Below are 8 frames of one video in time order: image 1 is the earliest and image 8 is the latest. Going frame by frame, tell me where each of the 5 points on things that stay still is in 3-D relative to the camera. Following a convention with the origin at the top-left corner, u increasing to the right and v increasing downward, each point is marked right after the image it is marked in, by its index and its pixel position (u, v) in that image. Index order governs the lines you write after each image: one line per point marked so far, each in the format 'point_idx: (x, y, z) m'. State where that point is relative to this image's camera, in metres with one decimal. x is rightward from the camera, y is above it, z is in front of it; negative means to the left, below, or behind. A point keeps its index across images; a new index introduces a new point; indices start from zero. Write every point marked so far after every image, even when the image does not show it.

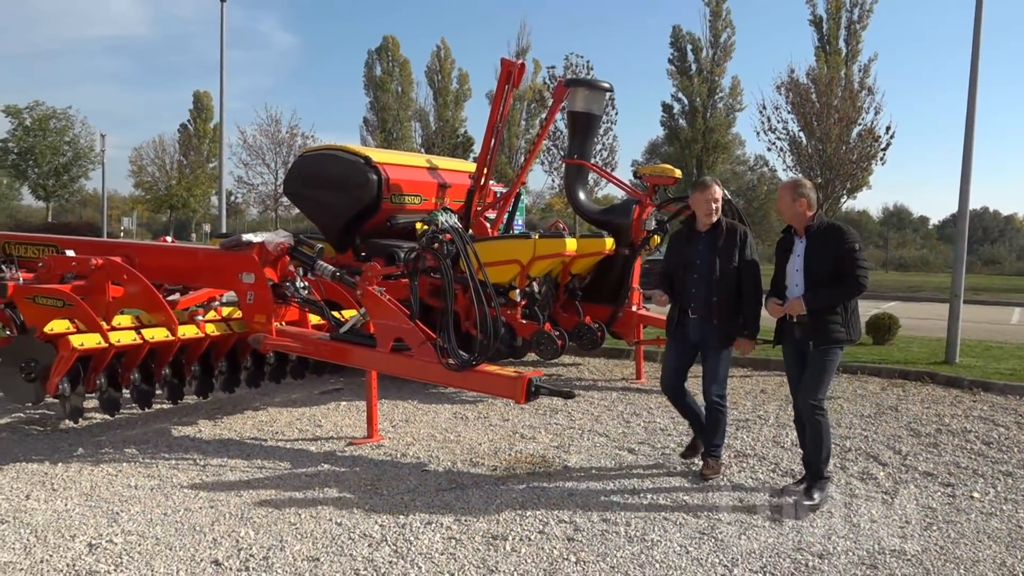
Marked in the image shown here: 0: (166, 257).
0: (-3.2, +0.3, +6.3) m
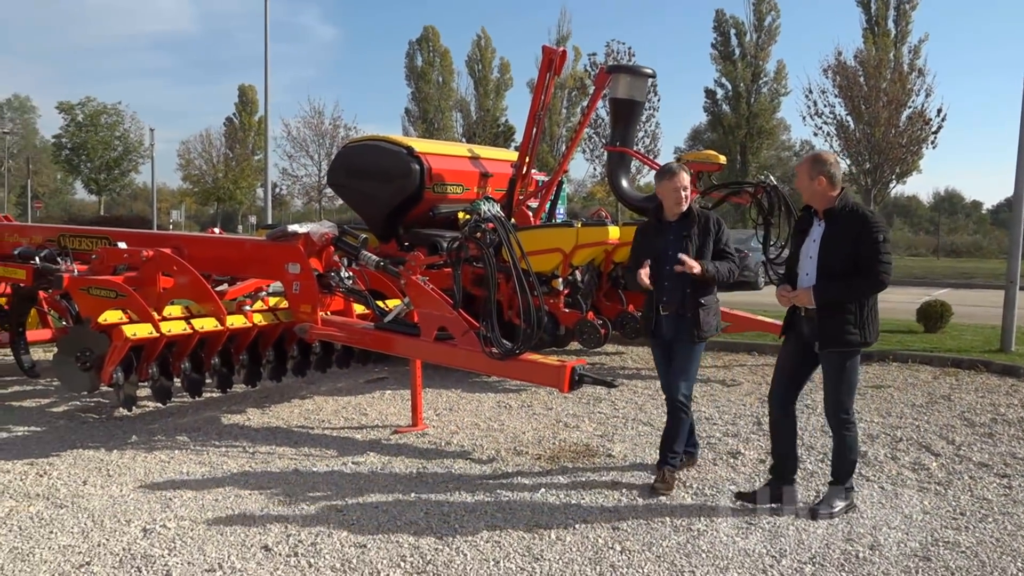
0: (-2.8, +0.4, +6.4) m
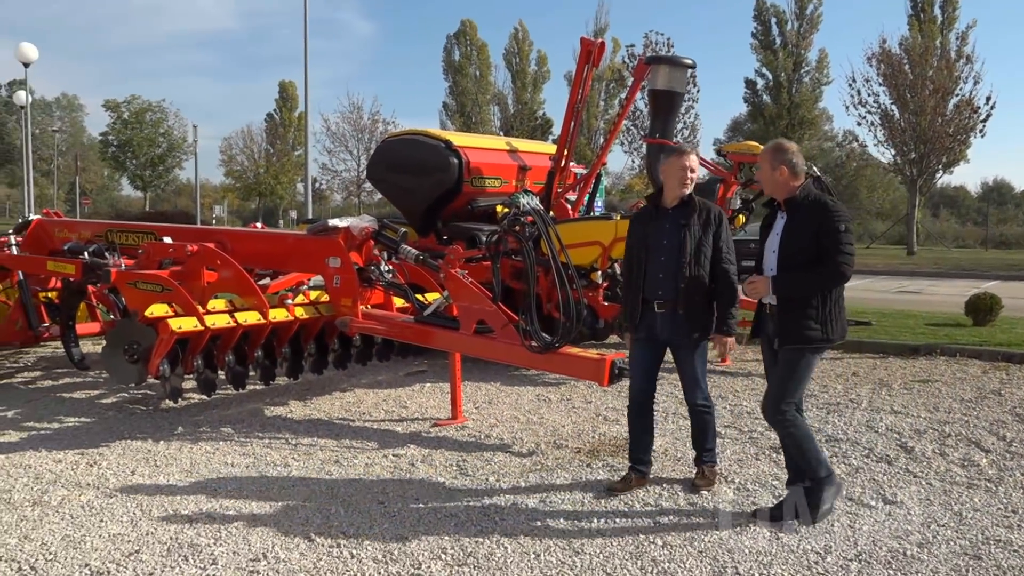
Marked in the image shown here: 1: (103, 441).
0: (-2.4, +0.4, +6.5) m
1: (-3.6, -1.3, +6.0) m
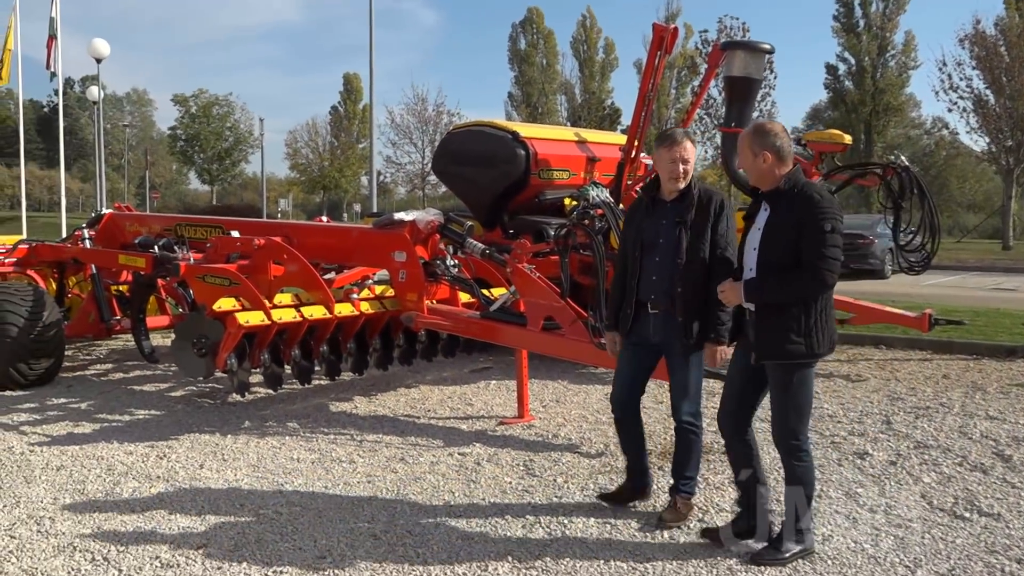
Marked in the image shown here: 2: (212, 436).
0: (-1.8, +0.5, +6.4) m
1: (-3.0, -1.3, +6.1) m
2: (-2.6, -1.3, +6.1) m
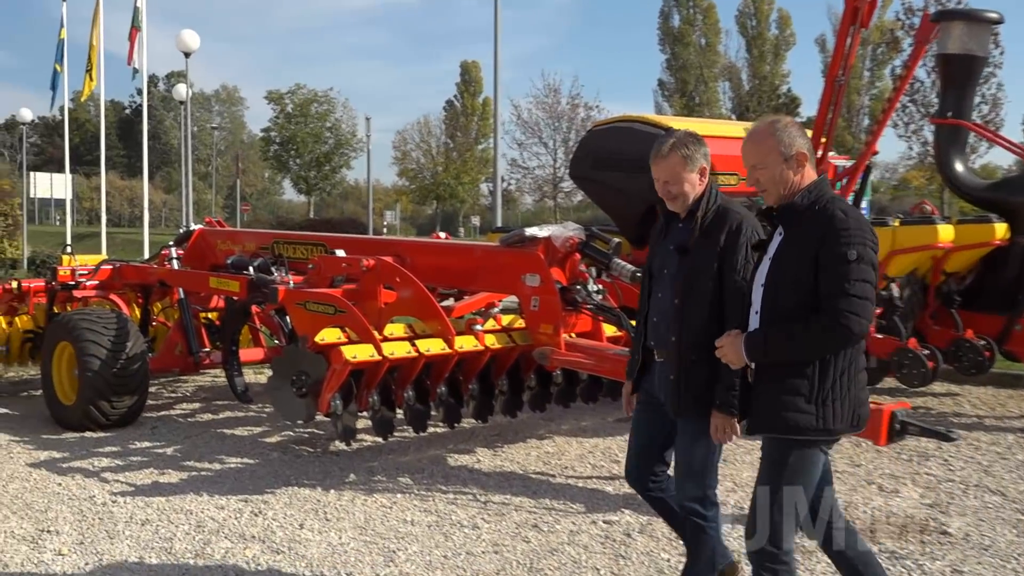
0: (-0.6, +0.2, +5.4) m
1: (-1.8, -1.5, +5.2) m
2: (-1.5, -1.5, +5.2) m
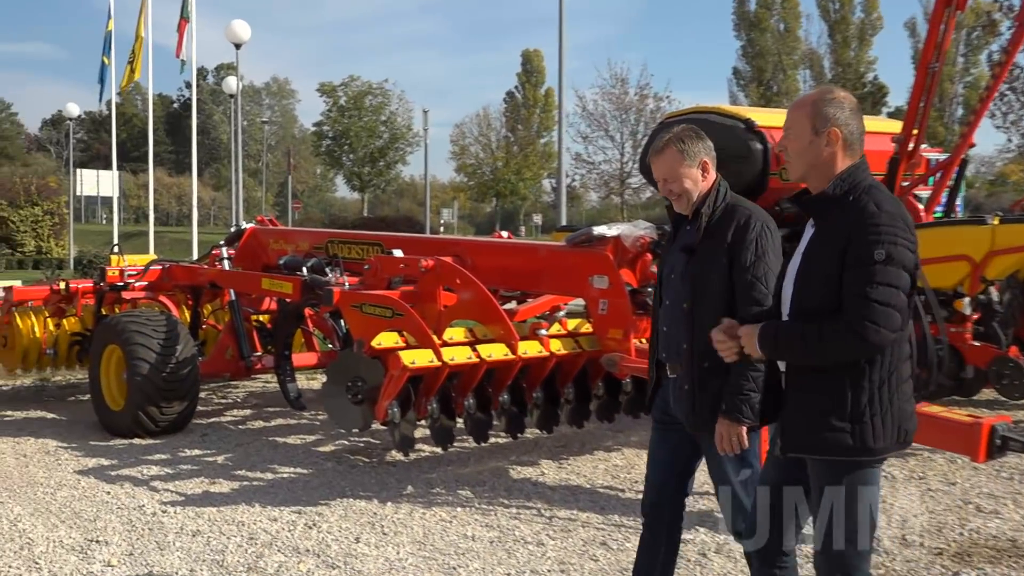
0: (-0.1, +0.2, +5.1) m
1: (-1.4, -1.5, +4.9) m
2: (-1.0, -1.5, +5.0) m
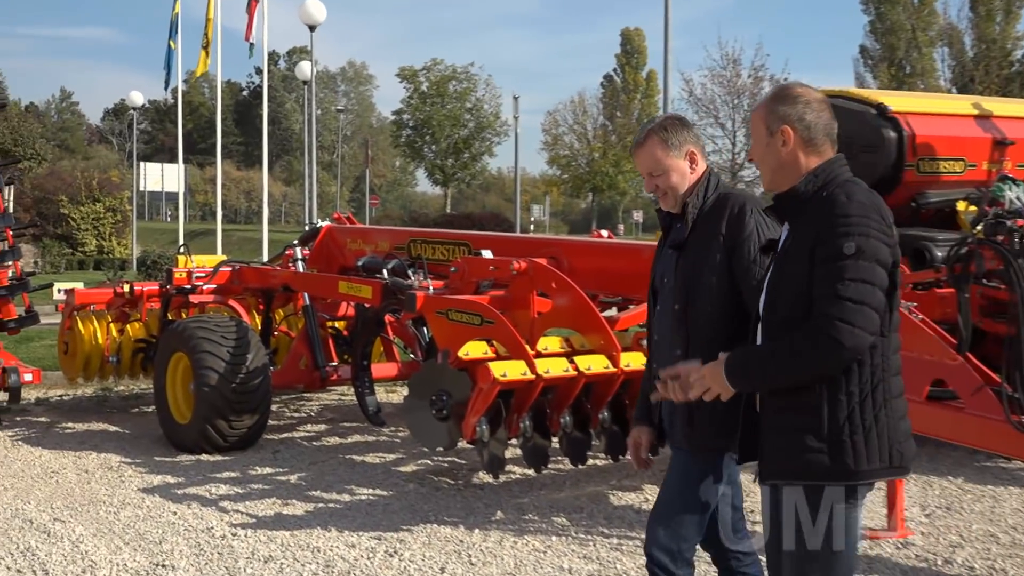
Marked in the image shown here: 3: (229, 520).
0: (+0.6, +0.2, +4.6) m
1: (-0.7, -1.5, +4.5) m
2: (-0.4, -1.6, +4.5) m
3: (-1.8, -1.5, +4.4) m
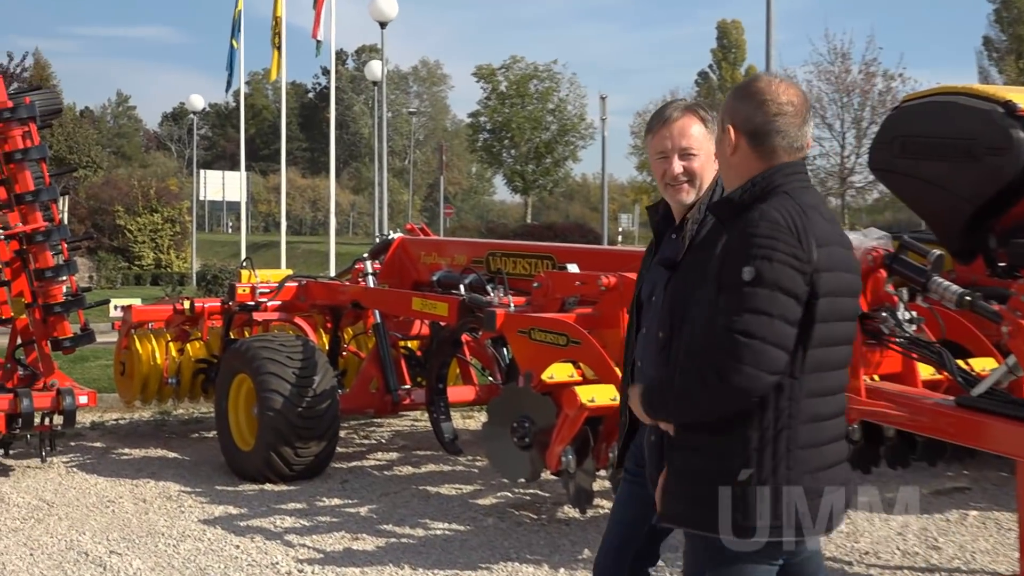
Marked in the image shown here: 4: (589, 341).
0: (+1.1, +0.1, +4.2) m
1: (-0.2, -1.6, +4.1) m
2: (+0.2, -1.7, +4.1) m
3: (-1.3, -1.6, +4.0) m
4: (+0.5, -0.3, +4.0) m
